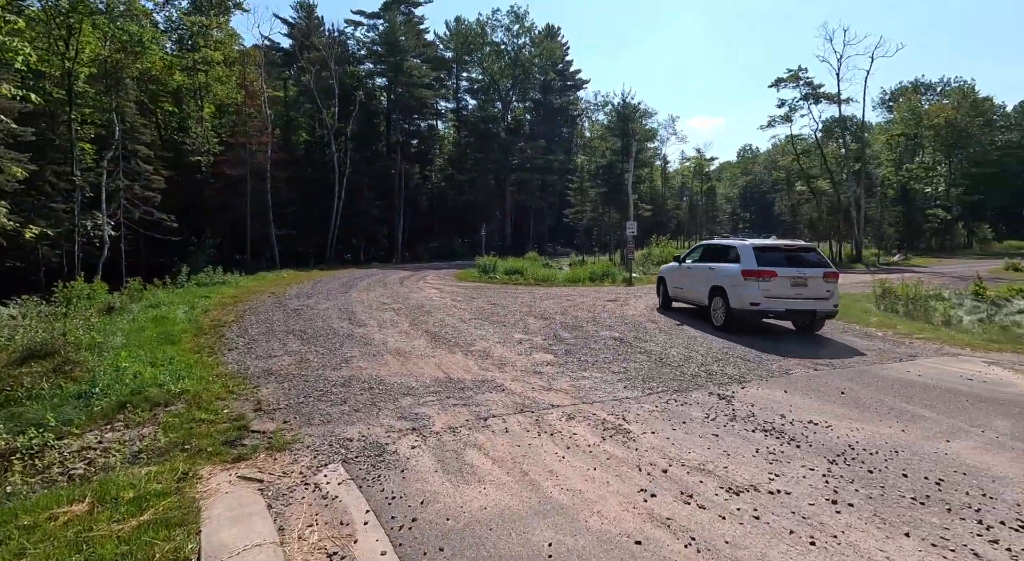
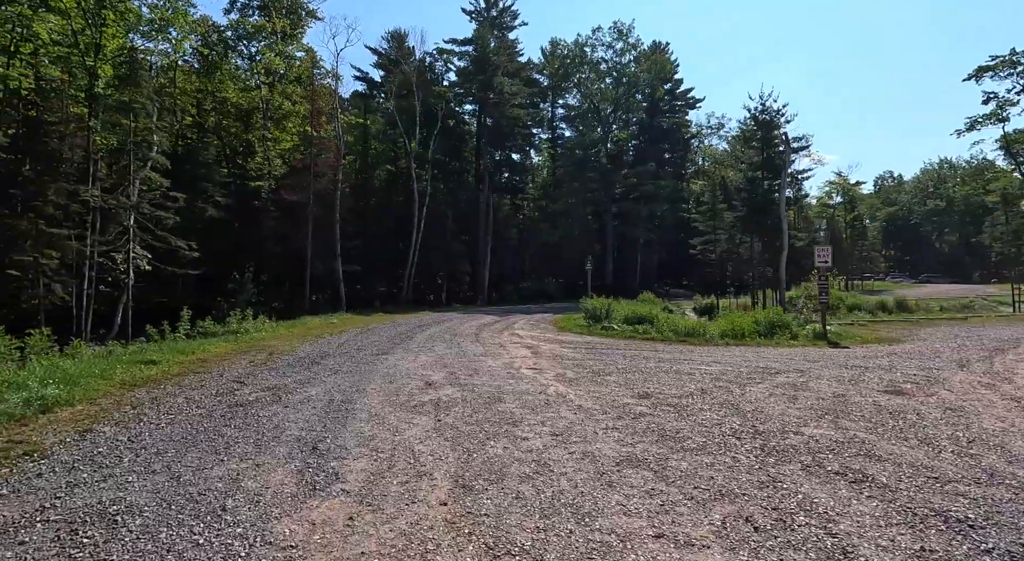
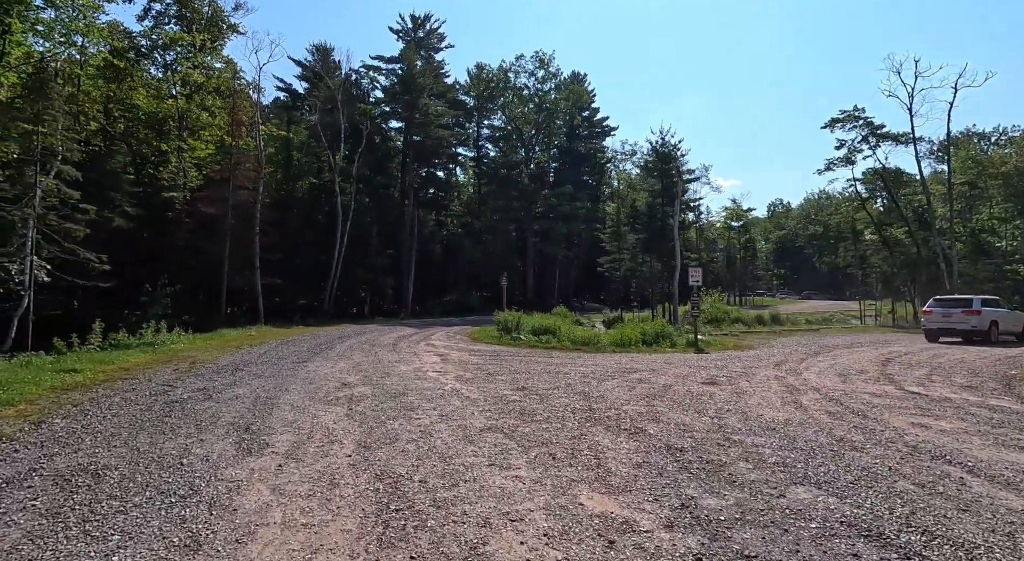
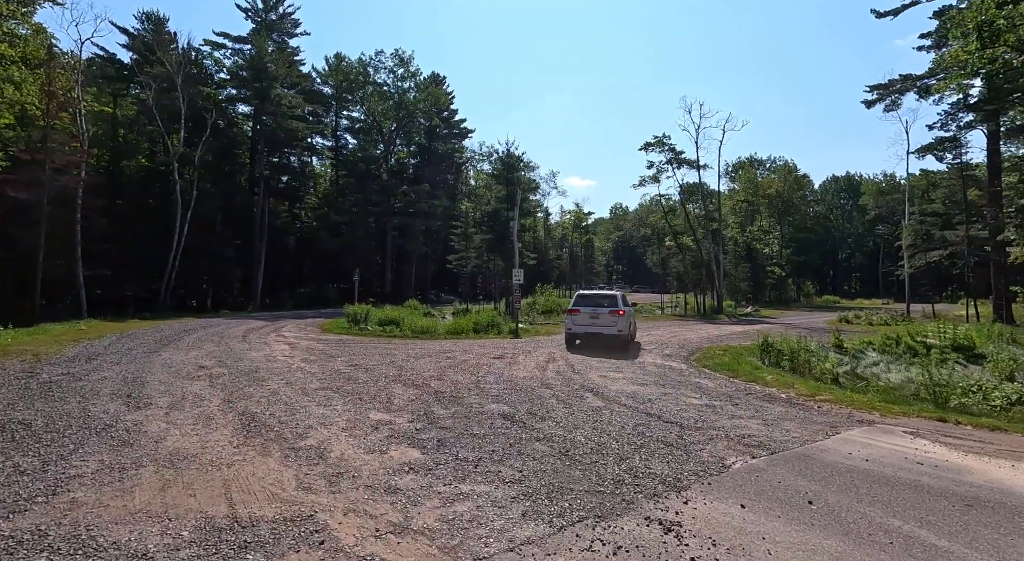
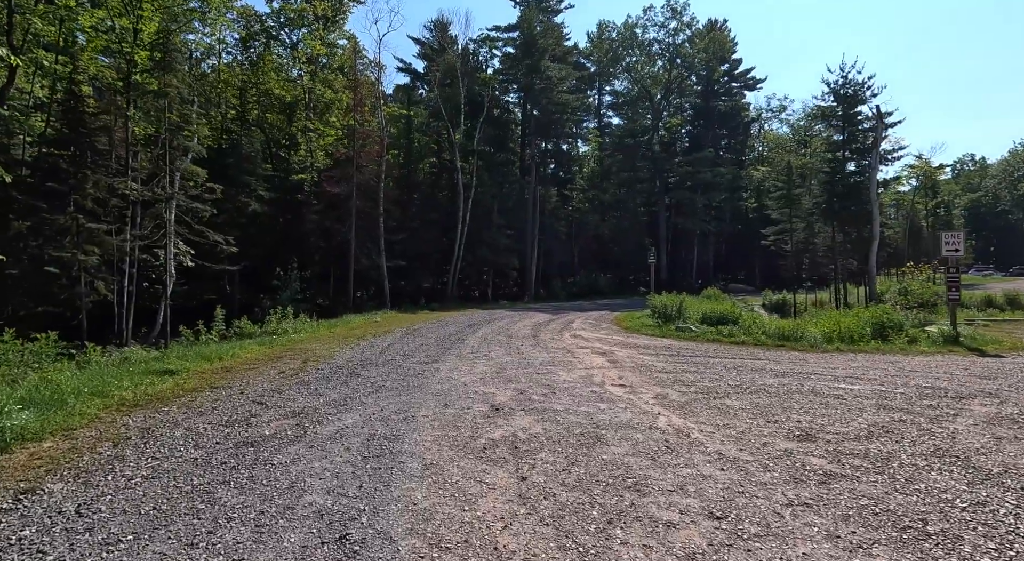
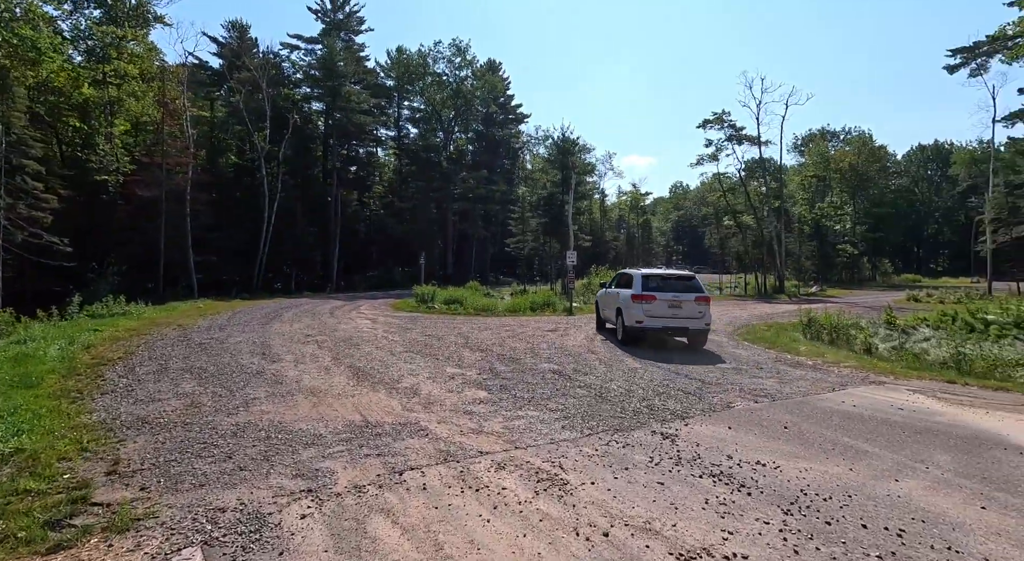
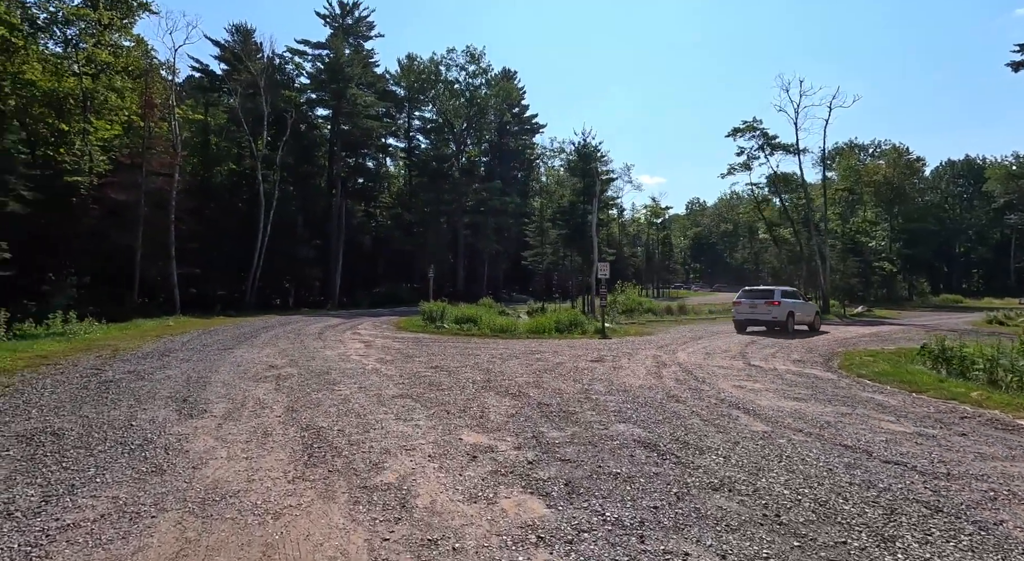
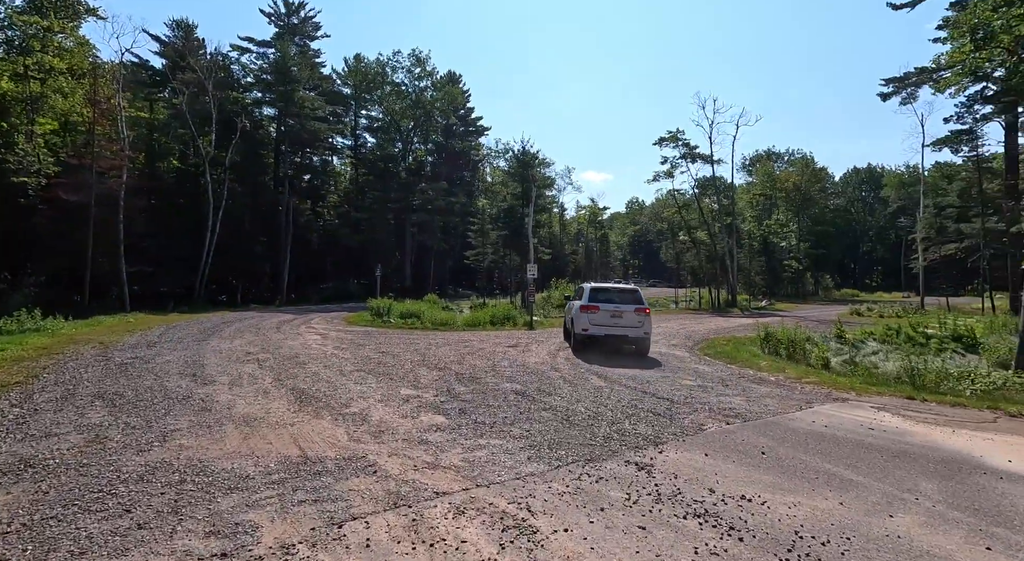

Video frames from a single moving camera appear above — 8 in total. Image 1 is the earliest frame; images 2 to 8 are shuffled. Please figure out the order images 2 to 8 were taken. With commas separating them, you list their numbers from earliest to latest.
6, 8, 4, 7, 3, 2, 5
